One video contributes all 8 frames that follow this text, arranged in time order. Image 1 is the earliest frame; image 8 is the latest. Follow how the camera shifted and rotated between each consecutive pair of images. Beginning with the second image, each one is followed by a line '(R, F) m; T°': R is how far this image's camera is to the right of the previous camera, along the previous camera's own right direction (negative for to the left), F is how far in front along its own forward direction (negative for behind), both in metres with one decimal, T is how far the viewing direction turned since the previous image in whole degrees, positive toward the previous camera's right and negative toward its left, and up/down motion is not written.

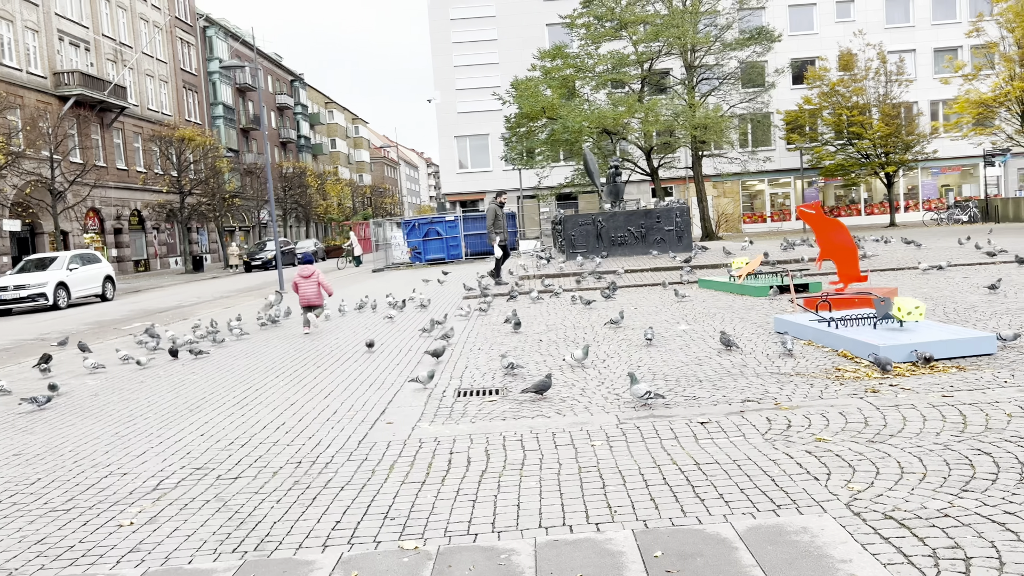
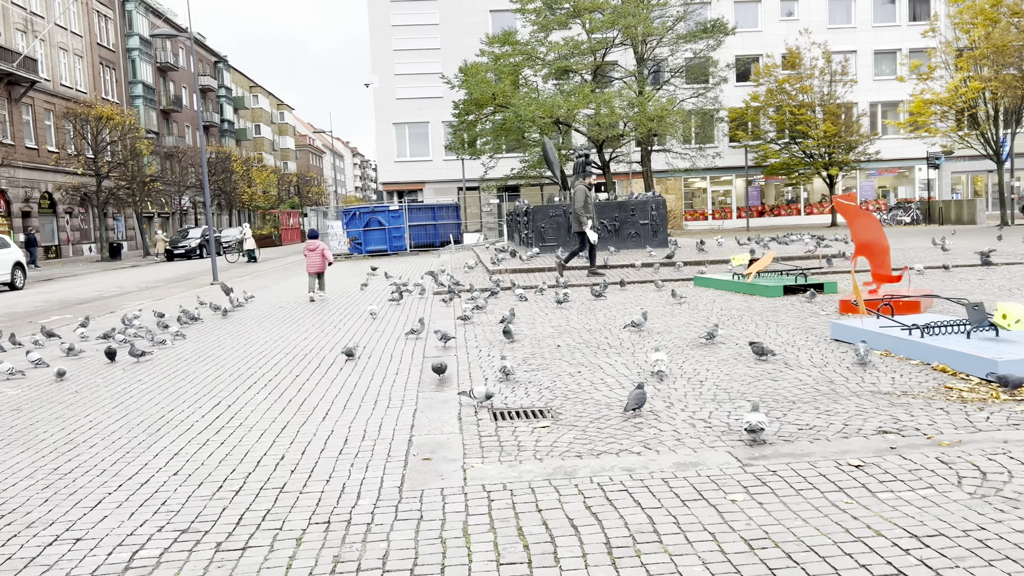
(-1.0, +1.6) m; +5°
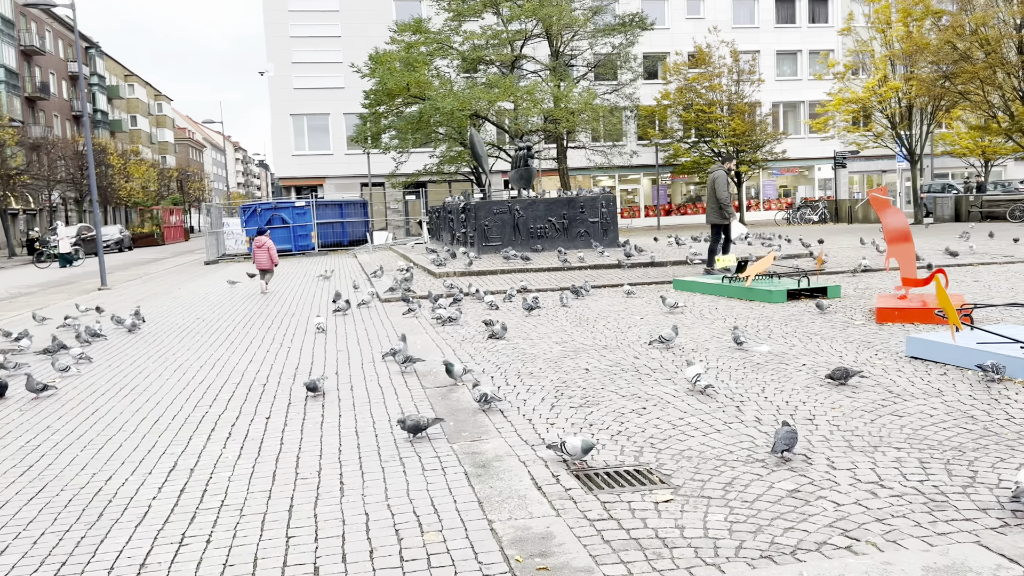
(-1.2, +1.9) m; +7°
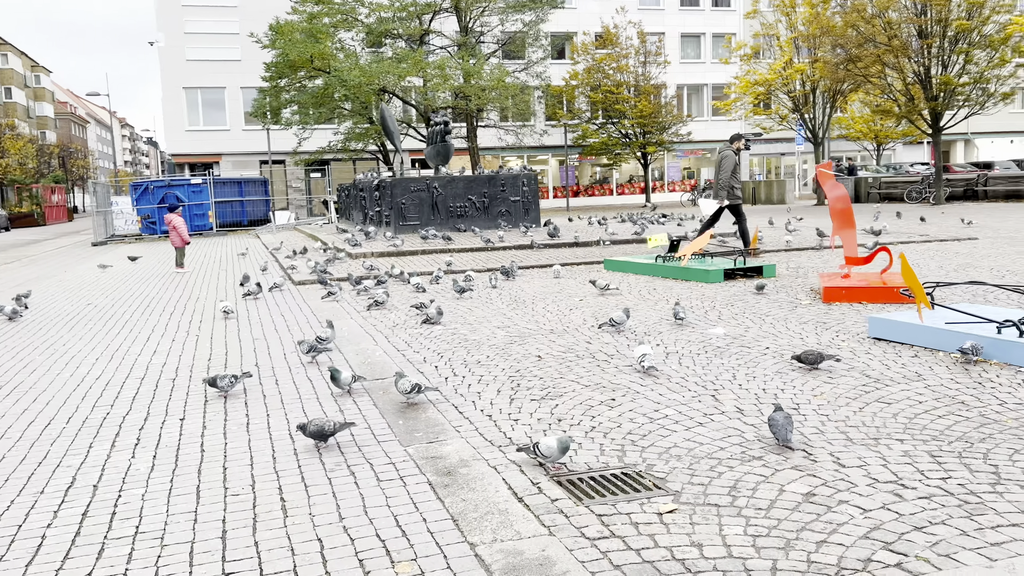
(-0.3, +0.7) m; +6°
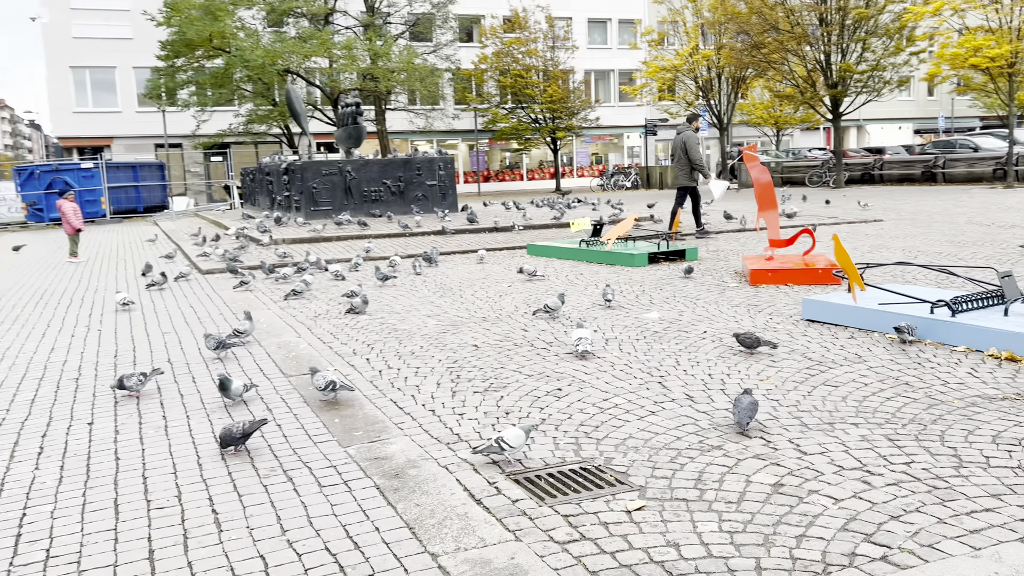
(-0.2, +0.3) m; +6°
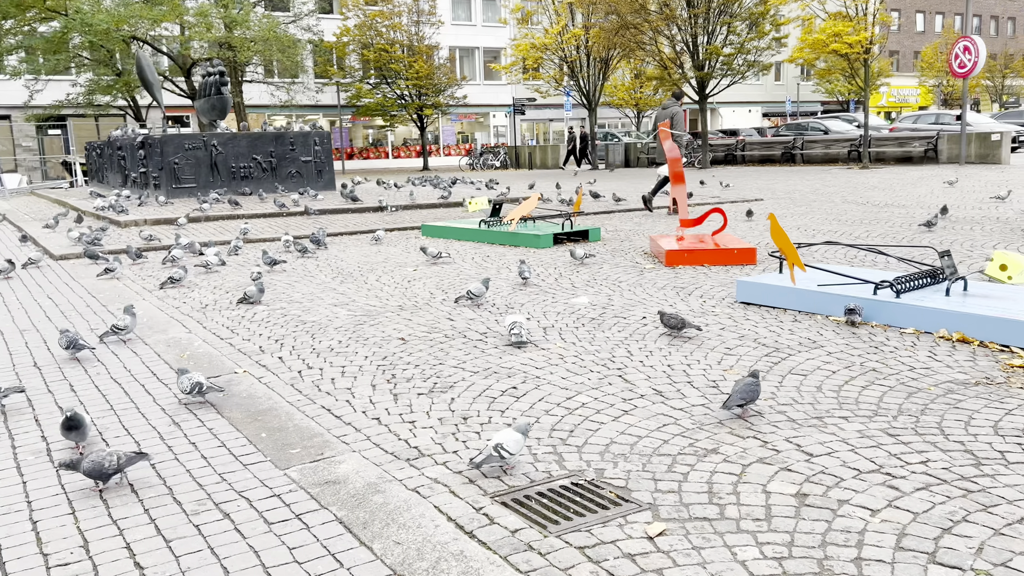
(-0.5, +0.7) m; +9°
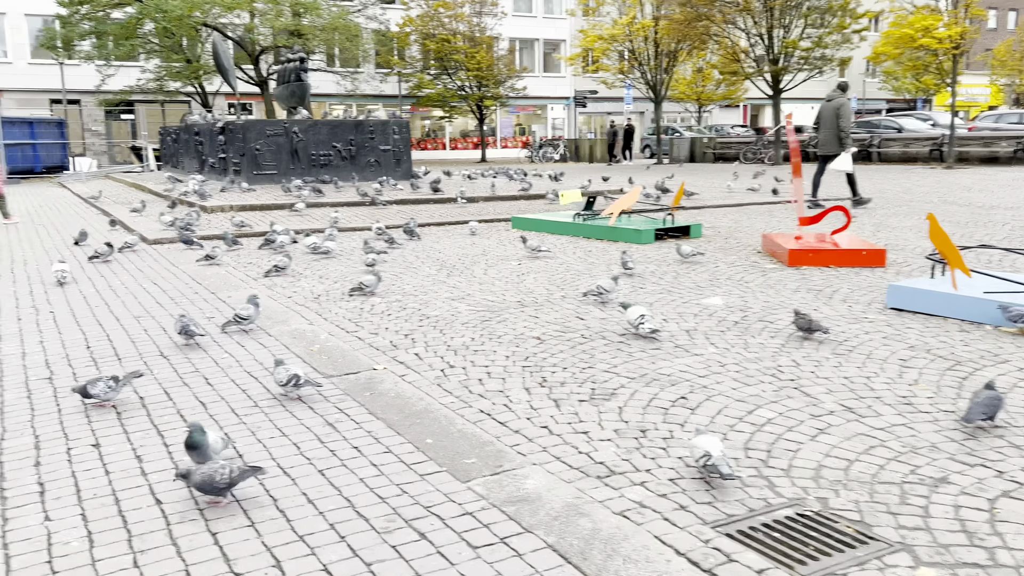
(-0.7, +0.4) m; -3°
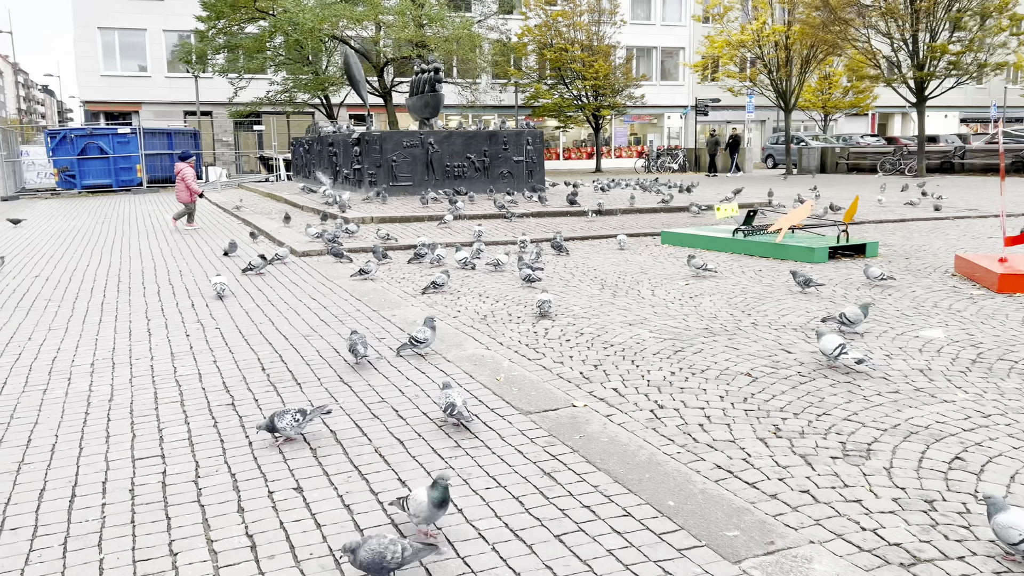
(-0.6, +0.5) m; -7°
